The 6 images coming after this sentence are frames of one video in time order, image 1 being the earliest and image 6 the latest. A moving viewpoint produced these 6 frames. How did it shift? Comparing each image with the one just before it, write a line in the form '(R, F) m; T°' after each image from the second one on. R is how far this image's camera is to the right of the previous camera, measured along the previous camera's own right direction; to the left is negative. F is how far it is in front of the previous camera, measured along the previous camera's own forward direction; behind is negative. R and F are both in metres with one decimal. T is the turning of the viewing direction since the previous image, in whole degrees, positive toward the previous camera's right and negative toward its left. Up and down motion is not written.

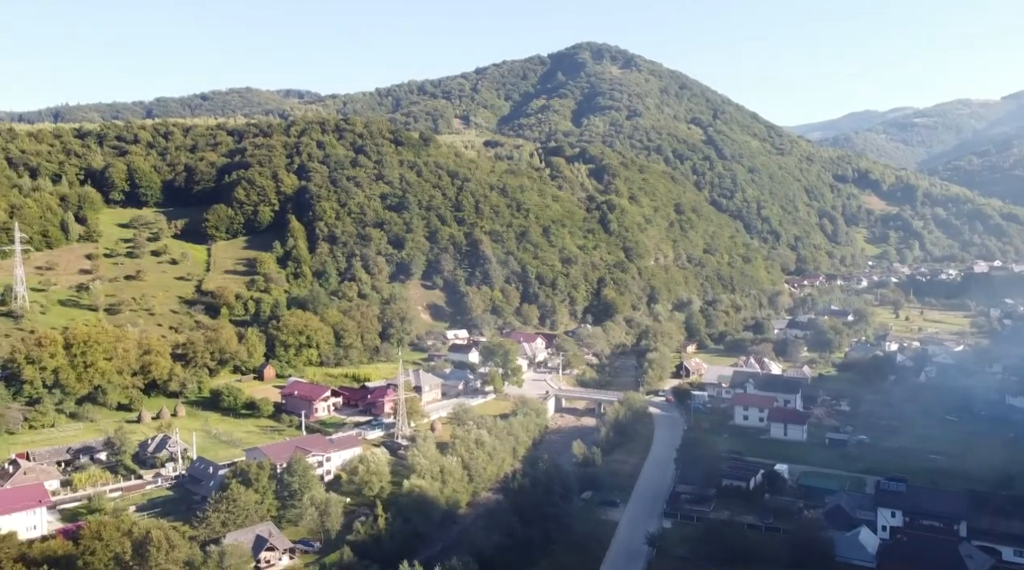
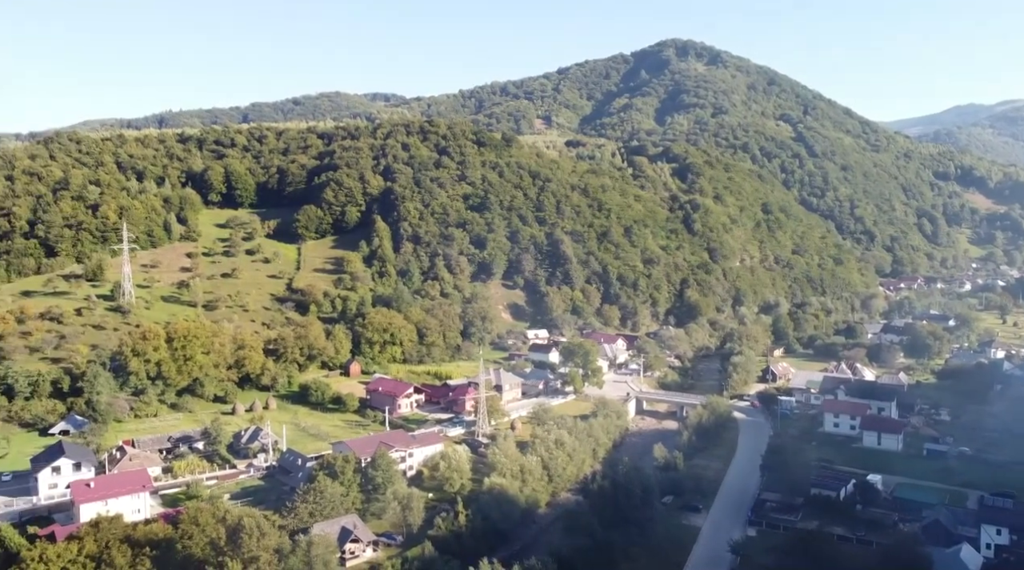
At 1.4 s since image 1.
(0.0, -1.3) m; -5°
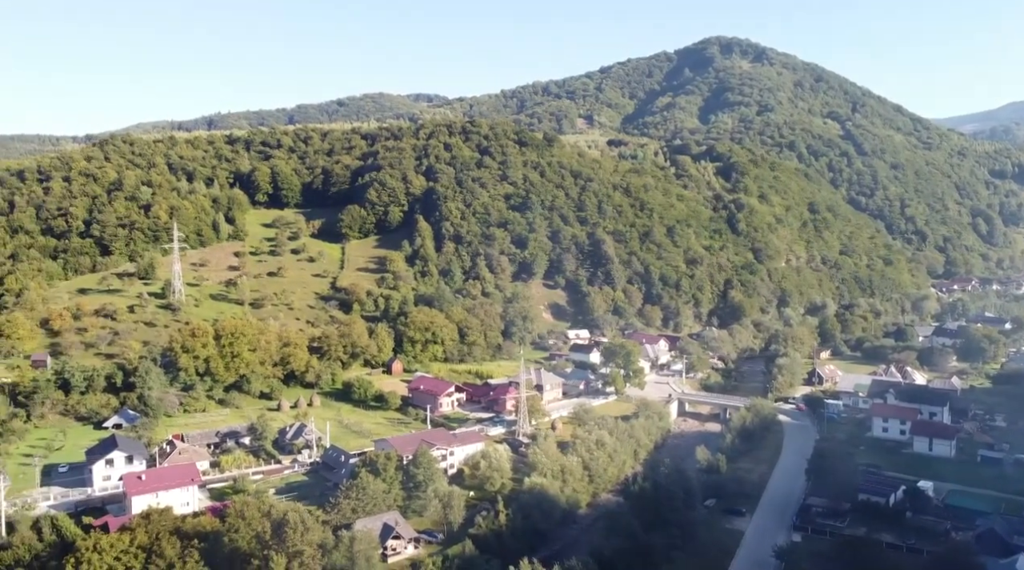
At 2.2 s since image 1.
(0.0, -0.5) m; -2°
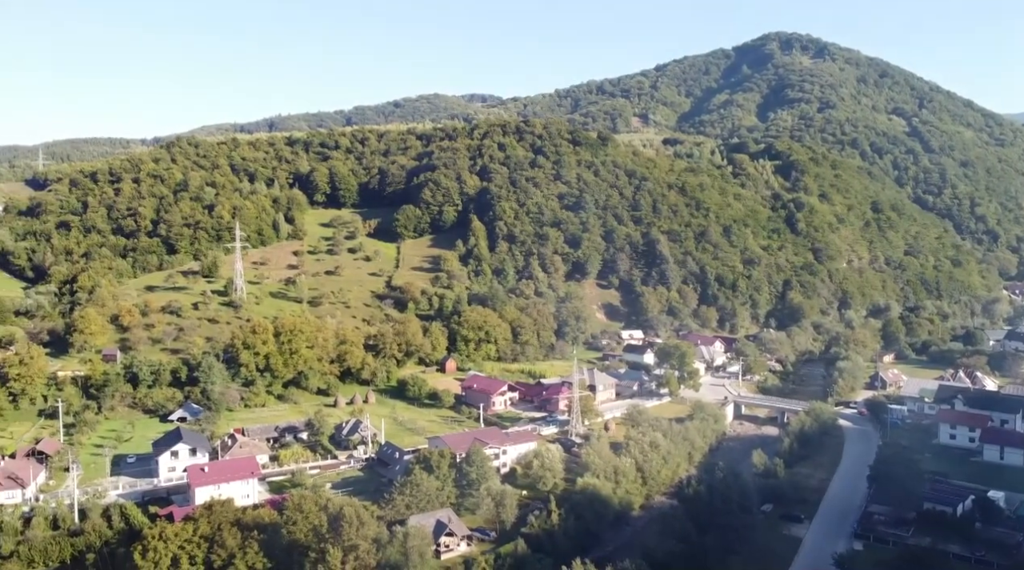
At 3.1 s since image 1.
(0.0, -0.6) m; -3°
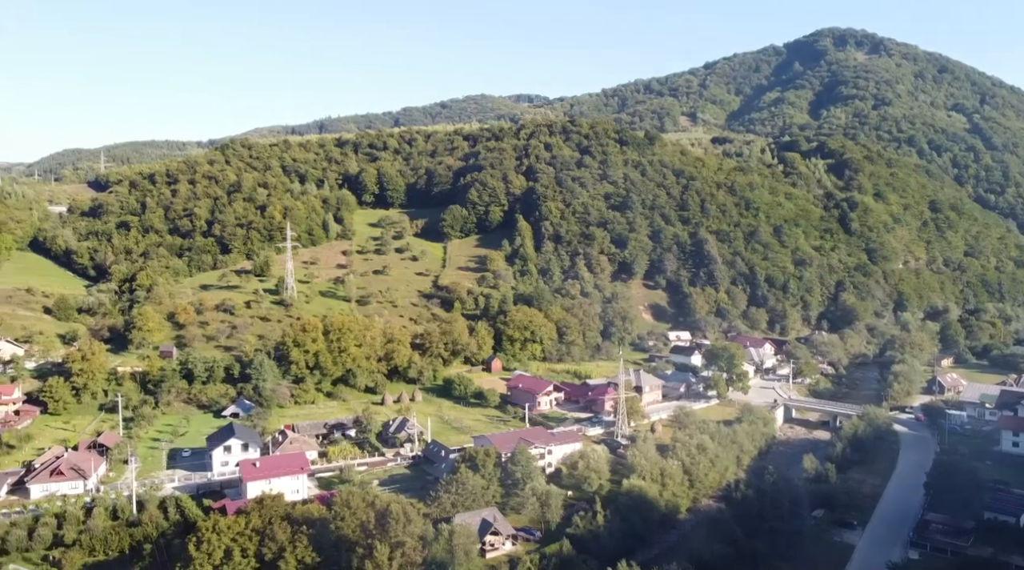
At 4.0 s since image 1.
(0.0, -0.5) m; -3°
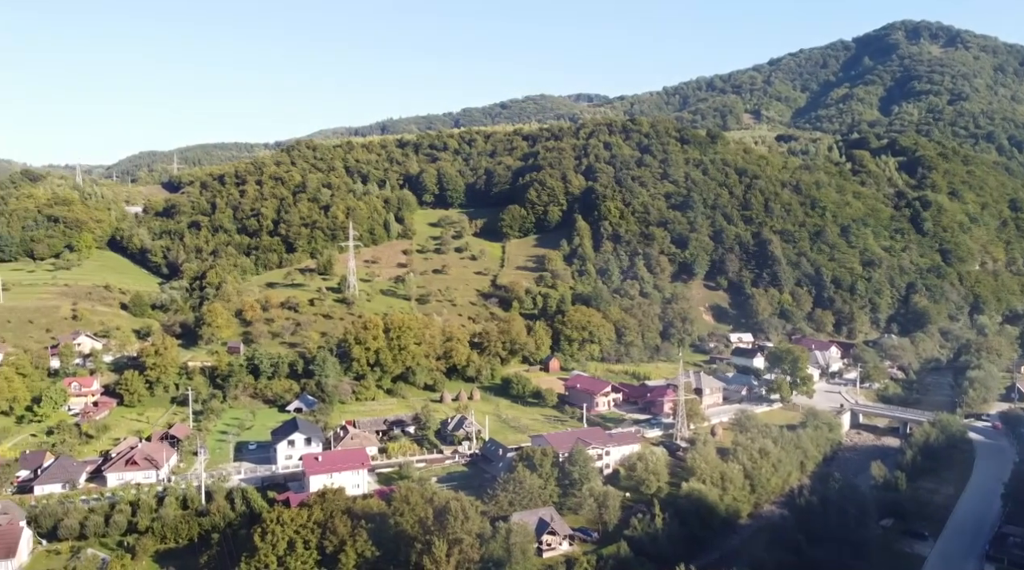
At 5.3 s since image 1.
(0.0, -0.5) m; -3°
